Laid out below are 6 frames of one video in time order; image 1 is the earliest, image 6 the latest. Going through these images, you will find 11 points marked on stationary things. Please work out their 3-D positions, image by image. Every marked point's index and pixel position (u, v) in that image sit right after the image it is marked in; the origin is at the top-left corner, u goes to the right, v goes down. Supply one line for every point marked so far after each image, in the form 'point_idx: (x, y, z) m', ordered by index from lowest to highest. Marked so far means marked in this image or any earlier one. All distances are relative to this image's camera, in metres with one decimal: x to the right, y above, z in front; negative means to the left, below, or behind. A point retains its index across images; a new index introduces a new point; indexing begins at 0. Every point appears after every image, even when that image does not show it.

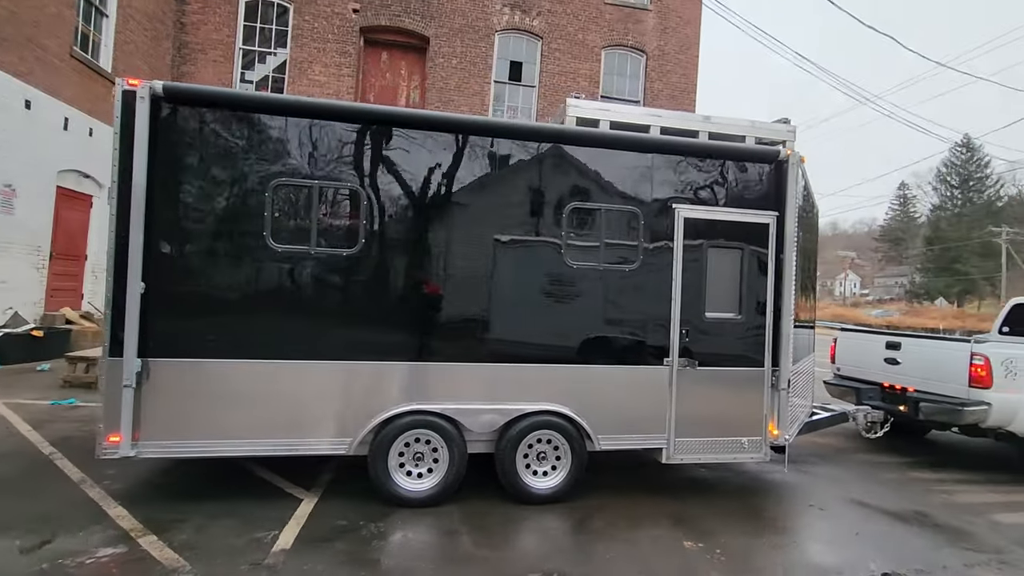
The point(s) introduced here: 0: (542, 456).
0: (+0.3, -1.5, +4.5) m
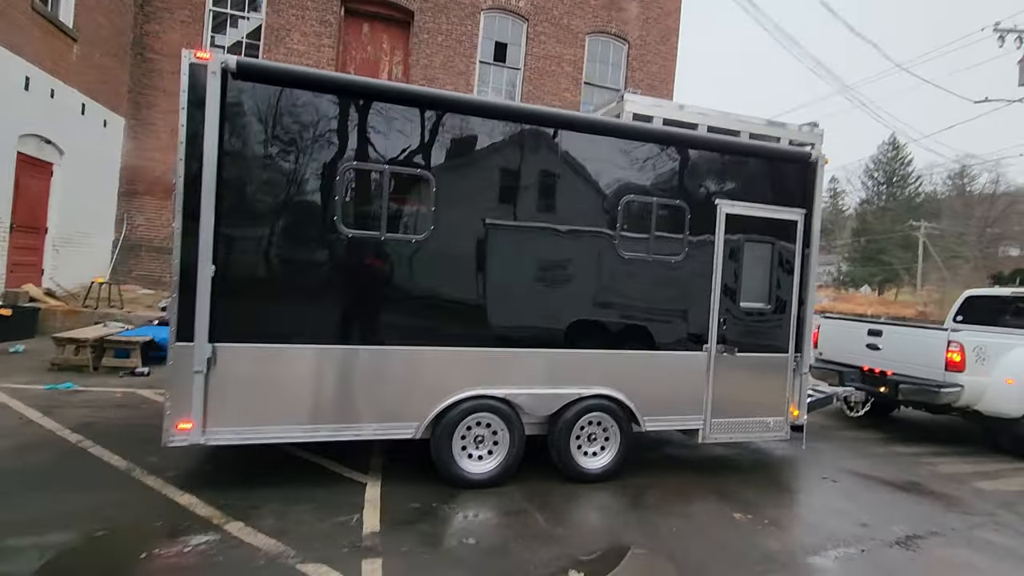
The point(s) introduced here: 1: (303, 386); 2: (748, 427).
0: (+0.7, -1.4, +4.7) m
1: (-1.6, -0.8, +4.0) m
2: (+2.4, -1.4, +5.2) m
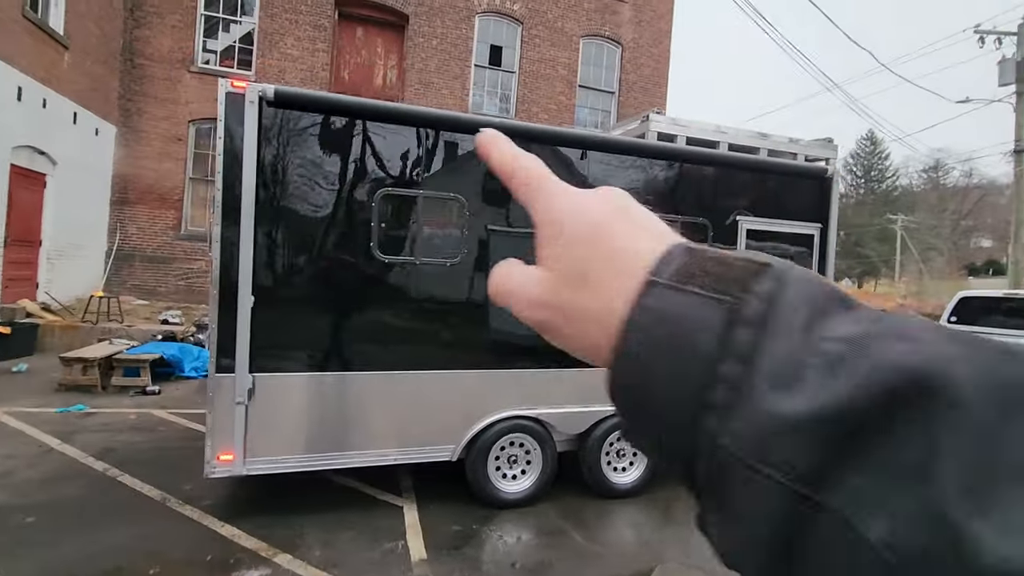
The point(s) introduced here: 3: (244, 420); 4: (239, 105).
0: (+1.0, -1.5, +4.8) m
1: (-1.3, -1.0, +4.0) m
2: (+2.6, -1.5, +5.3) m
3: (-1.9, -1.0, +3.7) m
4: (-1.9, +1.3, +3.6) m
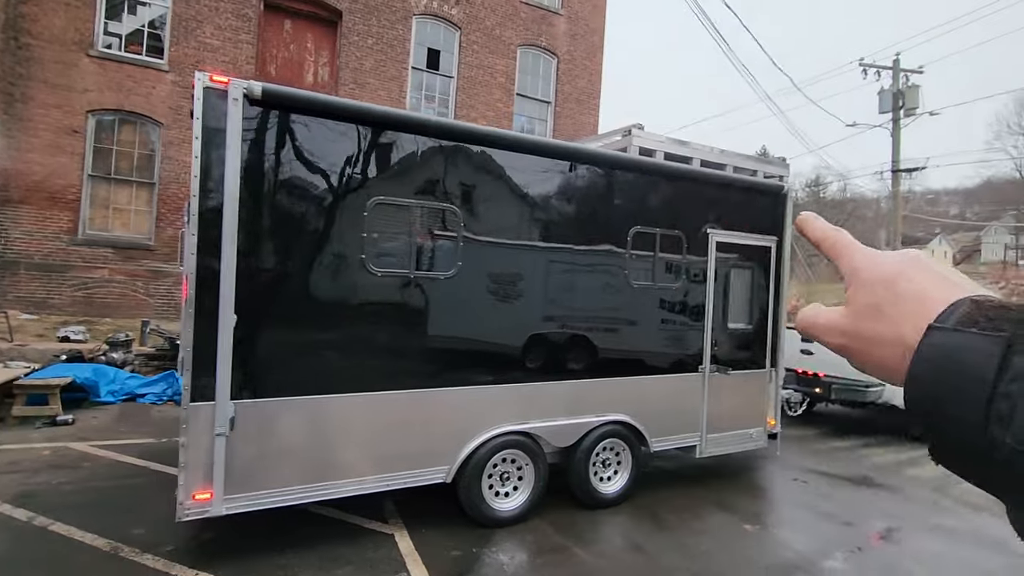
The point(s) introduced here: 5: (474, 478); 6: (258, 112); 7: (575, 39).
0: (+0.9, -1.6, +4.8) m
1: (-1.3, -1.1, +3.7) m
2: (+2.4, -1.6, +5.6) m
3: (-1.9, -1.1, +3.3) m
4: (-1.9, +1.2, +3.3) m
5: (-0.3, -1.5, +4.2) m
6: (-1.7, +1.1, +3.4) m
7: (+2.0, +8.0, +16.6) m
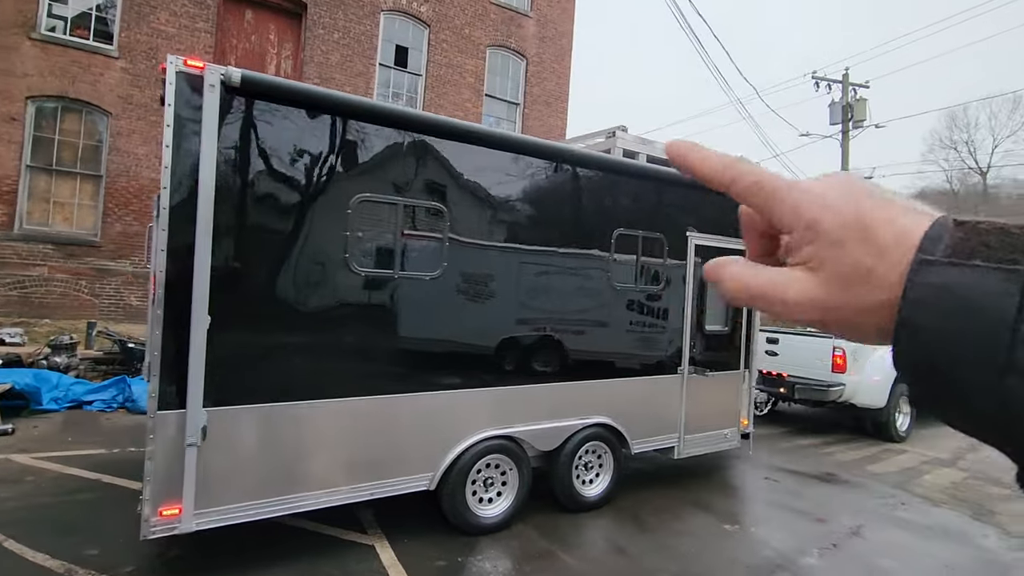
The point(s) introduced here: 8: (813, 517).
0: (+0.7, -1.7, +4.8) m
1: (-1.4, -1.1, +3.5) m
2: (+2.2, -1.7, +5.7) m
3: (-1.9, -1.1, +3.1) m
4: (-1.9, +1.2, +3.0) m
5: (-0.4, -1.5, +4.0) m
6: (-1.7, +1.1, +3.2) m
7: (+1.0, +7.9, +16.7) m
8: (+2.9, -2.2, +5.1) m
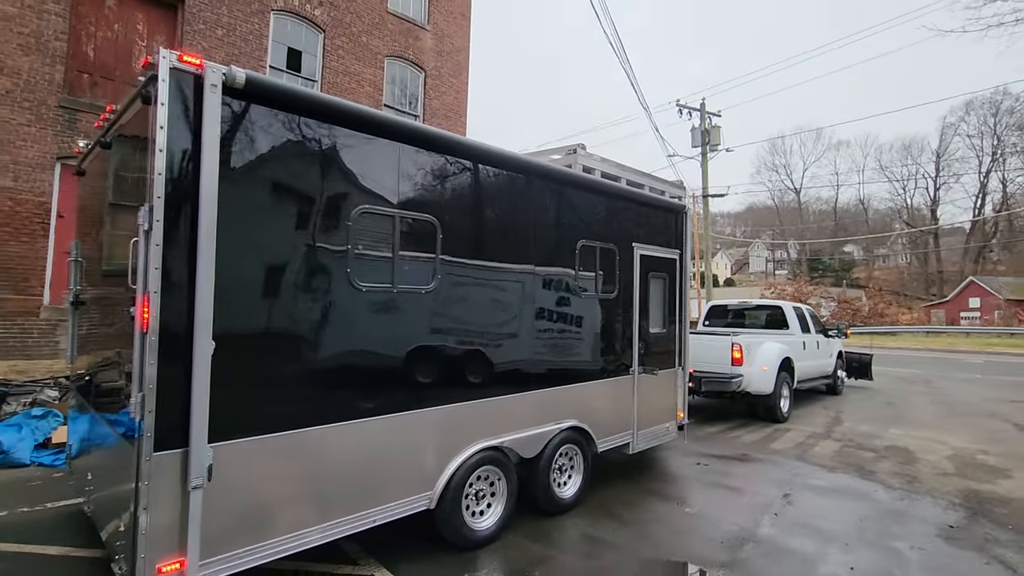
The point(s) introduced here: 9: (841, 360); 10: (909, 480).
0: (+0.5, -1.7, +5.0) m
1: (-1.2, -1.2, +3.2) m
2: (+1.7, -1.7, +6.2) m
3: (-1.7, -1.2, +2.8) m
4: (-1.7, +1.1, +2.7) m
5: (-0.4, -1.6, +4.0) m
6: (-1.6, +1.0, +2.9) m
7: (-2.3, +7.5, +16.8) m
8: (+2.6, -2.3, +5.8) m
9: (+8.4, -1.8, +13.2) m
10: (+4.8, -2.3, +6.3) m
